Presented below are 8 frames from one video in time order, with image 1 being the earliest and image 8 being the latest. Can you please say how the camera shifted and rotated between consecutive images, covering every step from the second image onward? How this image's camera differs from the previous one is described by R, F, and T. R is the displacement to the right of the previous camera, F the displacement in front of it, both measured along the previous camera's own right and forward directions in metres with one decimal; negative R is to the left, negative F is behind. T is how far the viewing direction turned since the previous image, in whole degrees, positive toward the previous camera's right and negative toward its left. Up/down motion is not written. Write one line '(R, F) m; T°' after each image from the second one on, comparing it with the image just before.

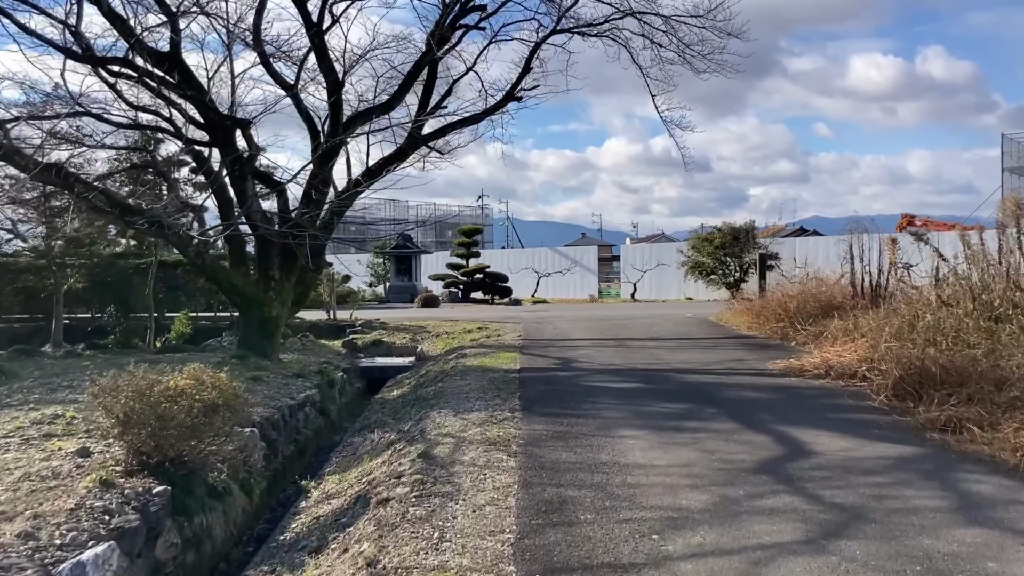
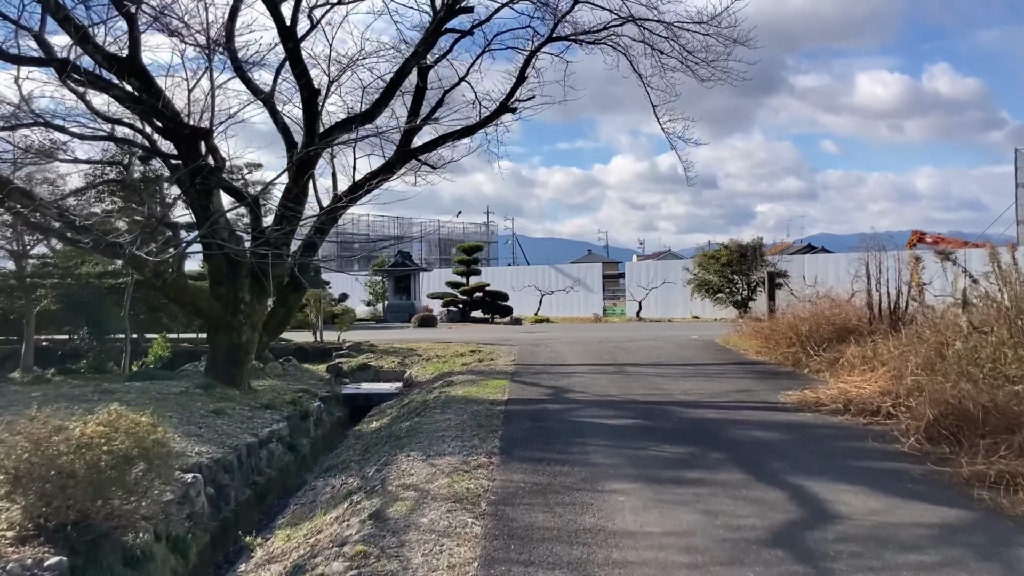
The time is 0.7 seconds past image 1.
(+0.2, +0.8) m; 0°
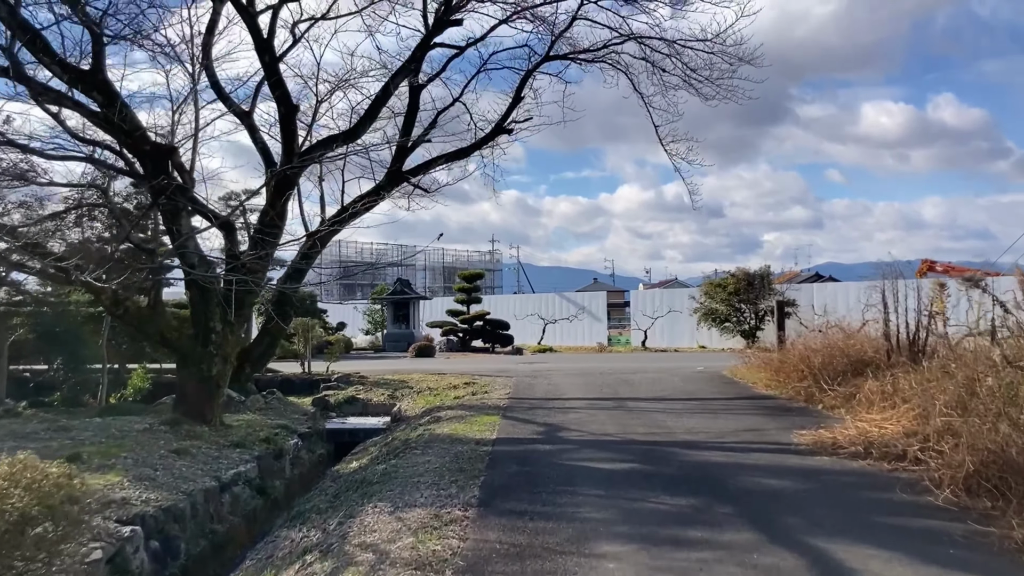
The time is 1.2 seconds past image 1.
(+0.2, +0.7) m; 0°
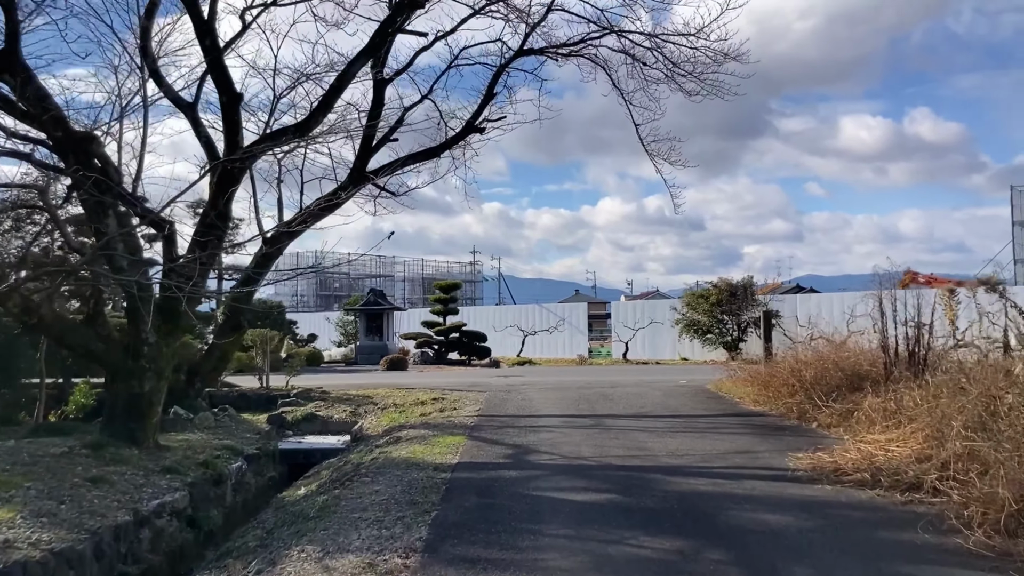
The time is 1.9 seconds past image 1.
(+0.2, +0.9) m; +1°
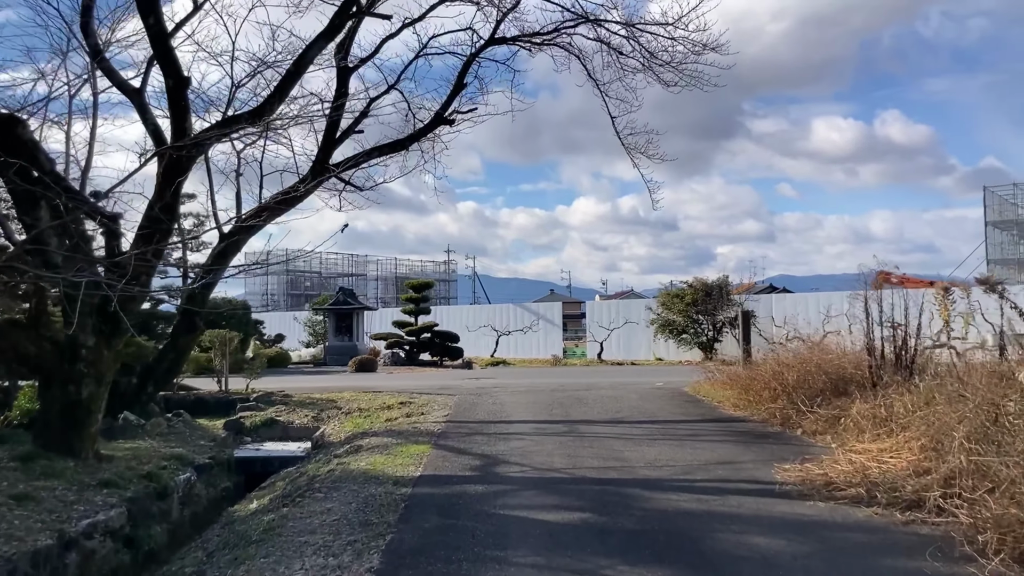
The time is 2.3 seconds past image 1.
(+0.1, +0.5) m; +2°
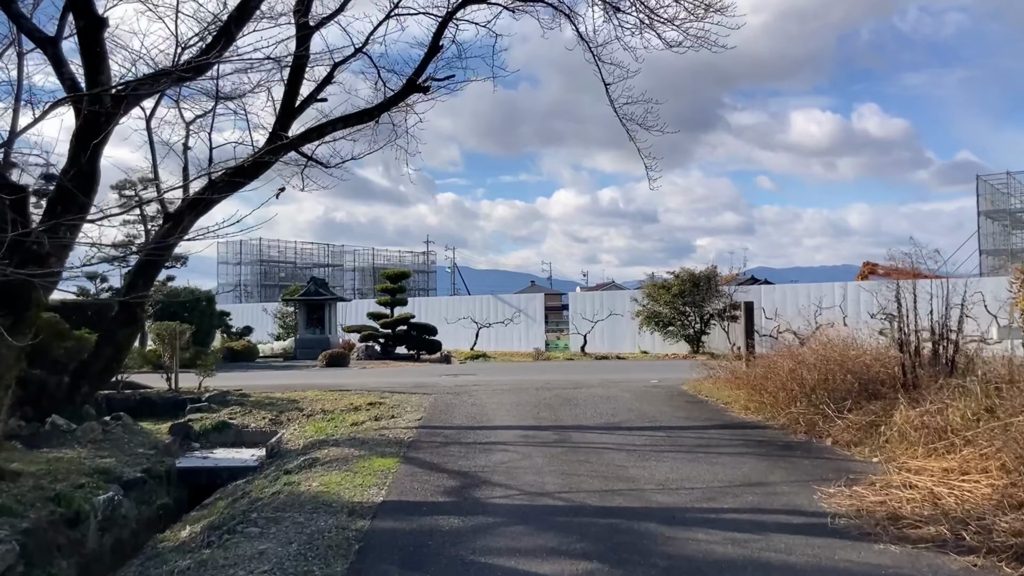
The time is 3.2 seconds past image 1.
(0.0, +1.3) m; +1°
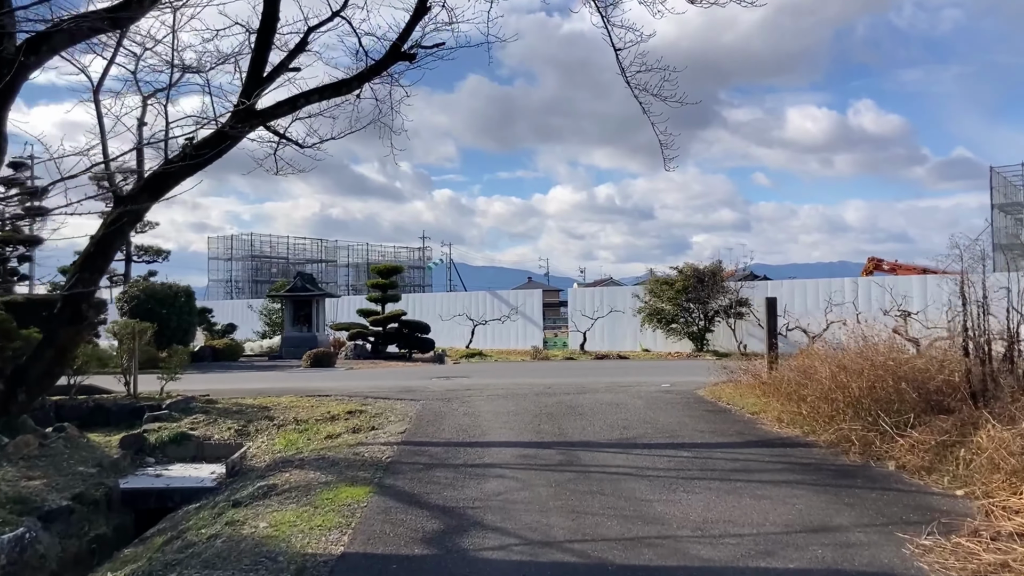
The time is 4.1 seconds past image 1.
(0.0, +1.3) m; 0°
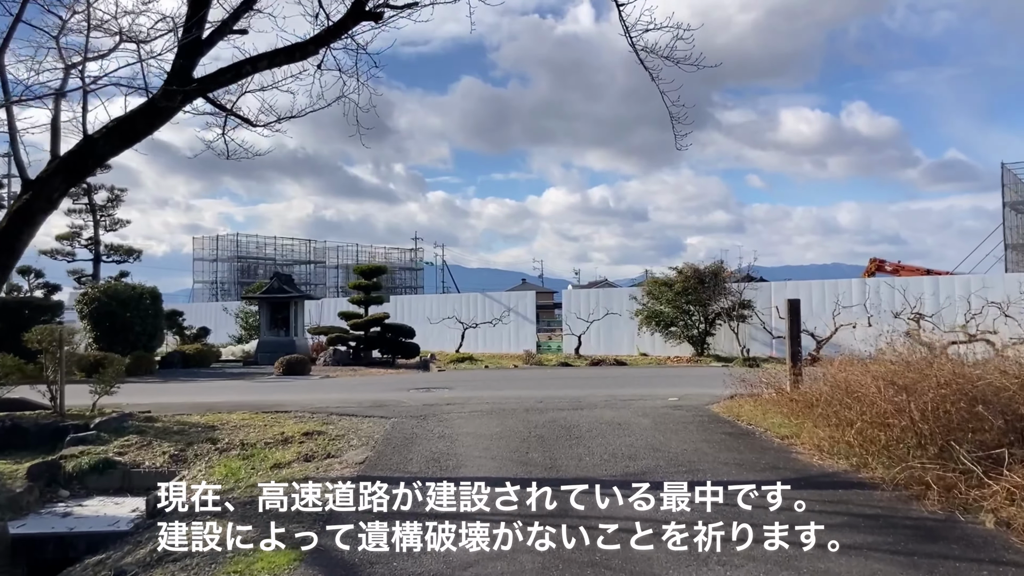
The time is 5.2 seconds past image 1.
(+0.1, +1.5) m; 0°
